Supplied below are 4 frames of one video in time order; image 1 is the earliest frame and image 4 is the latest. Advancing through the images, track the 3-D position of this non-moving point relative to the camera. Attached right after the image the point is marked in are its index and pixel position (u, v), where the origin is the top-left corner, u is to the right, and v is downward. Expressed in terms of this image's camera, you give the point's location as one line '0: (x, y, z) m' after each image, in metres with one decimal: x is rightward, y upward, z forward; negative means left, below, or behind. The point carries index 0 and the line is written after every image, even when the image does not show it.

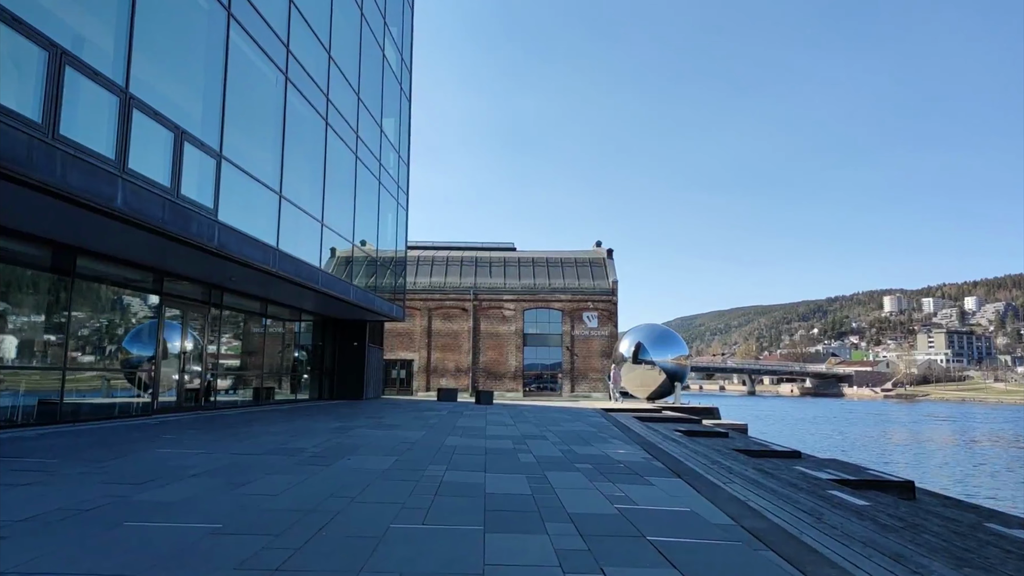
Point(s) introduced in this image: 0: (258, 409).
0: (-6.9, -3.3, +17.6) m
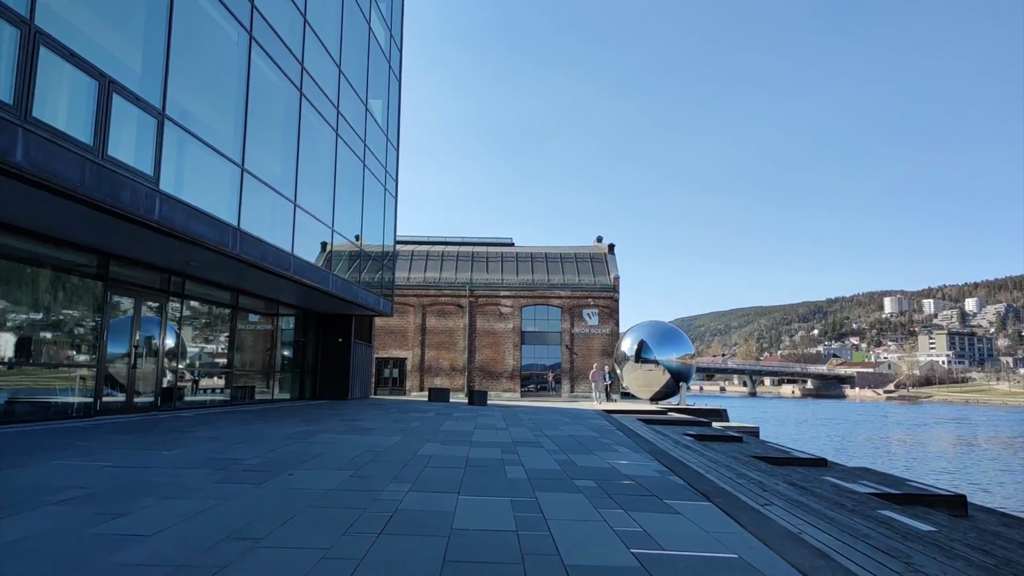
0: (-7.1, -3.0, +16.2) m
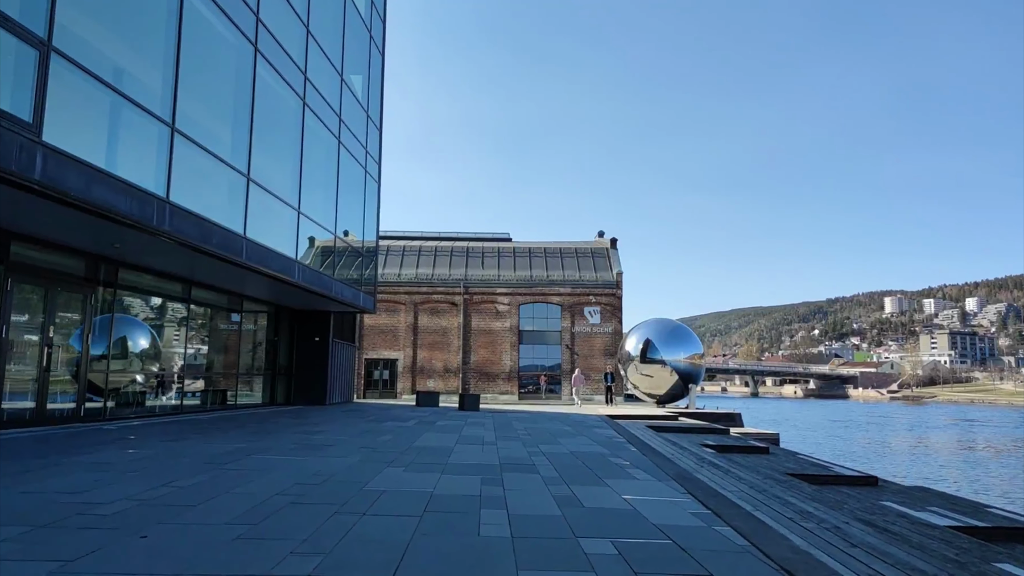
0: (-7.2, -2.8, +14.2) m
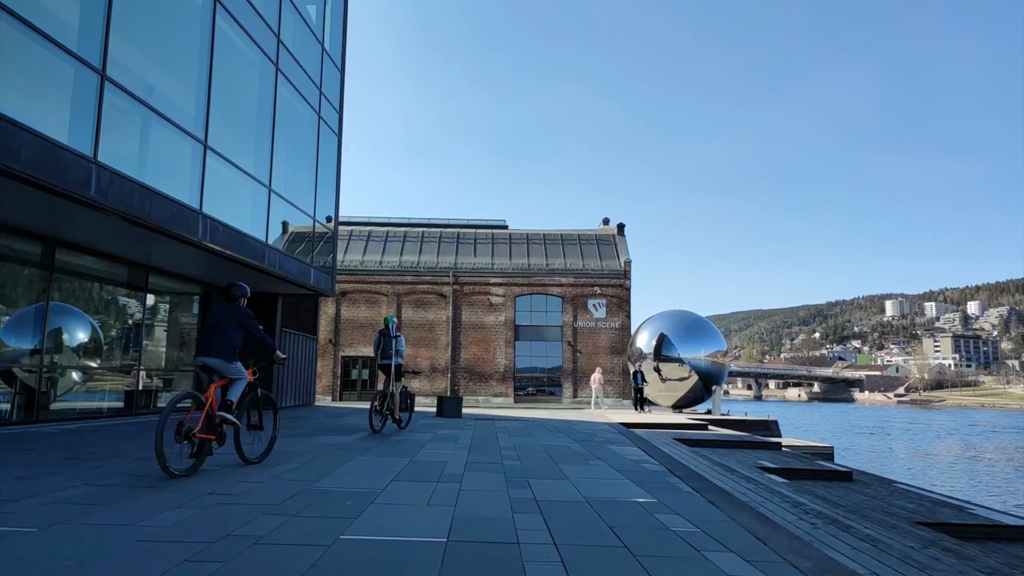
0: (-7.4, -2.2, +10.5) m
